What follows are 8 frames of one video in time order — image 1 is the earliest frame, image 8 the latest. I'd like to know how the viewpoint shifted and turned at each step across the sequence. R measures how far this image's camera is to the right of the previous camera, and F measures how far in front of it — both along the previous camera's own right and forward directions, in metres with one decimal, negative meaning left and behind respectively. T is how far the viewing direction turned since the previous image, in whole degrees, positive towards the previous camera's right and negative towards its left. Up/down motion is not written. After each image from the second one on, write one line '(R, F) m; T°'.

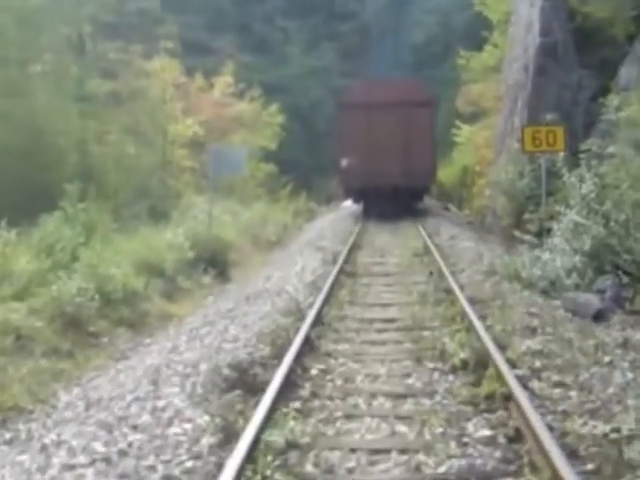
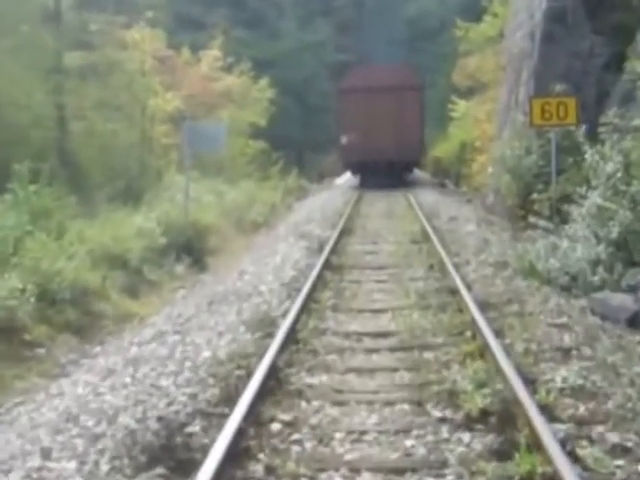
(+0.2, +2.3) m; 0°
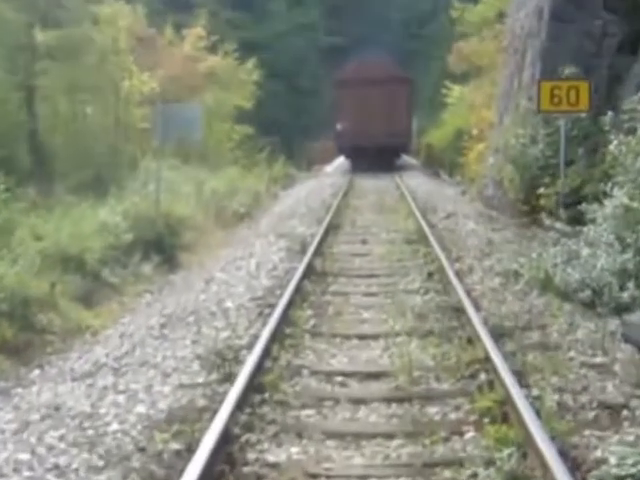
(+0.1, +1.9) m; 0°
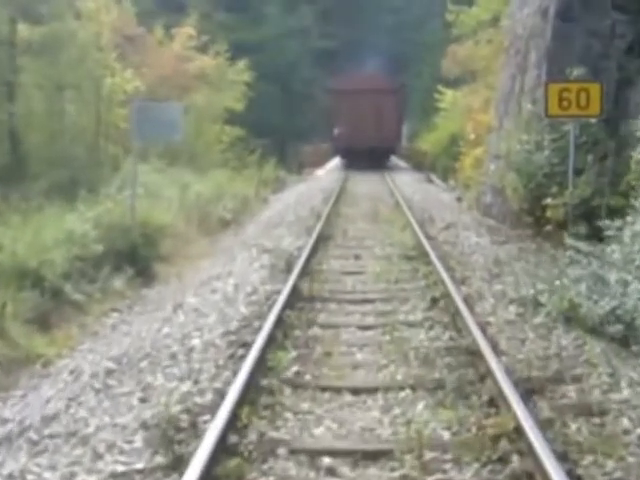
(0.0, +1.7) m; 0°
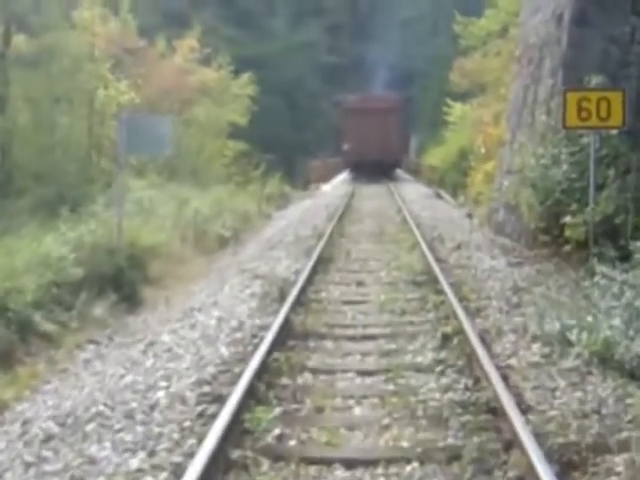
(+0.1, +1.4) m; 0°
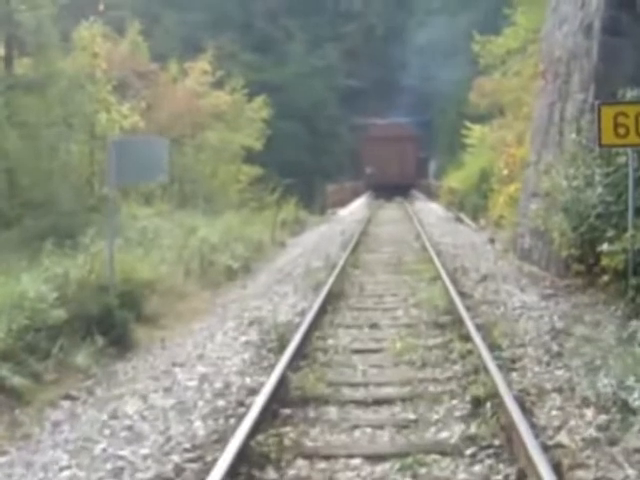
(+0.1, +1.7) m; -1°
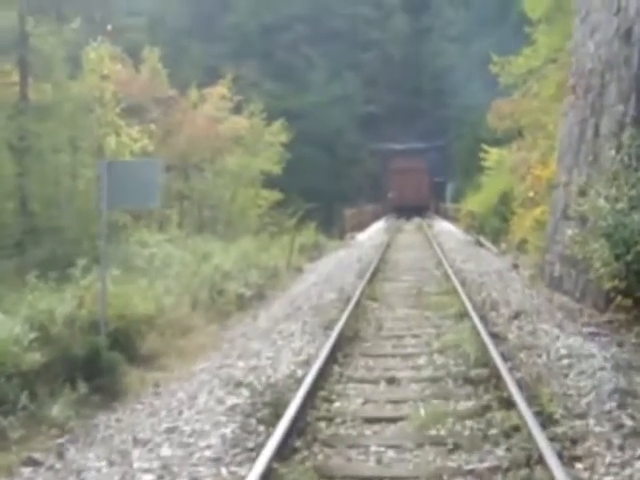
(+0.1, +2.1) m; -1°
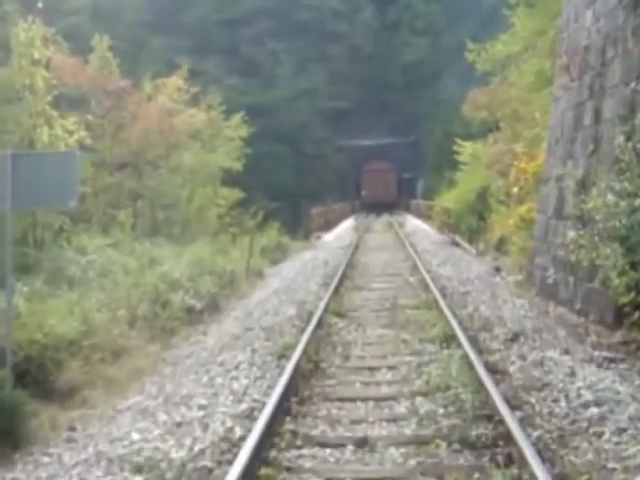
(+0.1, +2.7) m; +1°
